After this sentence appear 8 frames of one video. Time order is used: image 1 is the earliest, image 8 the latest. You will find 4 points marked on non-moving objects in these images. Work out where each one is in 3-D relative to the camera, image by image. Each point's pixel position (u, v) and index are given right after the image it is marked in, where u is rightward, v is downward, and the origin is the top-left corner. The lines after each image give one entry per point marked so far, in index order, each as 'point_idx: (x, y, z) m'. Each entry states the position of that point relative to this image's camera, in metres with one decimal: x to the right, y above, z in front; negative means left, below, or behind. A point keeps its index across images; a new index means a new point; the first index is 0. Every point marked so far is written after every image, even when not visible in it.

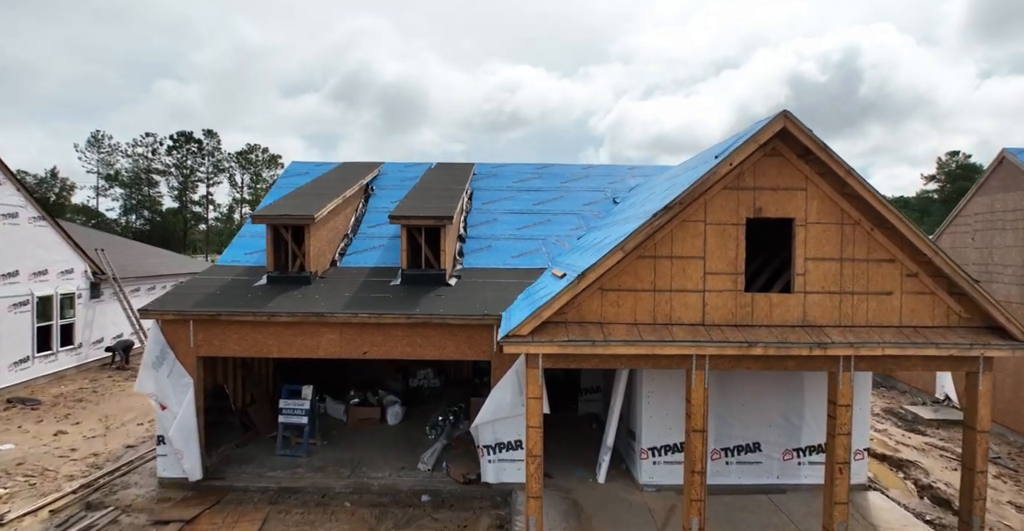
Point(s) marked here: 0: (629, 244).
0: (+0.8, +0.2, +3.9) m
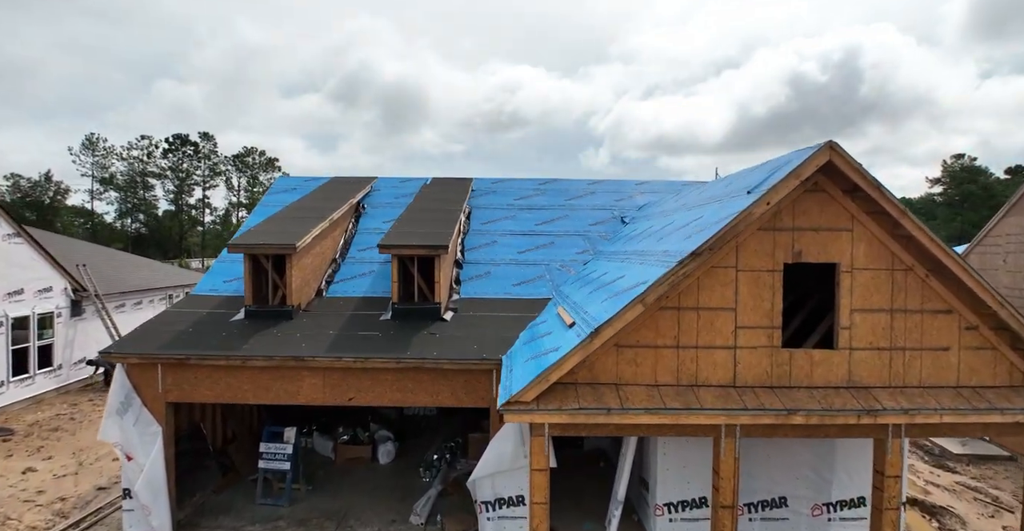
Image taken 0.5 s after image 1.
0: (+0.8, -0.2, +3.3) m
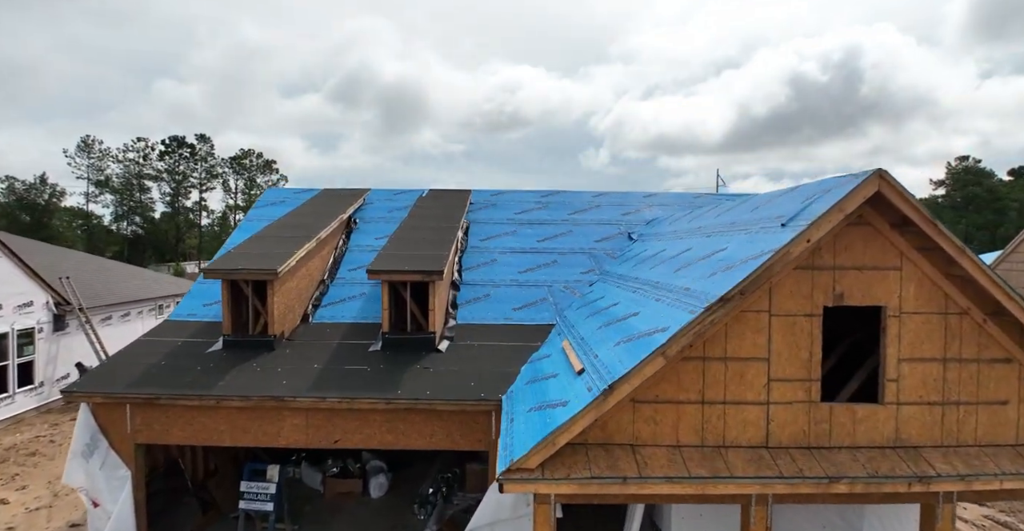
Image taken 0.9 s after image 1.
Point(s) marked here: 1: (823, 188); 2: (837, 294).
0: (+0.9, -0.4, +2.9) m
1: (+1.9, +0.5, +3.3) m
2: (+1.9, -0.2, +3.1) m
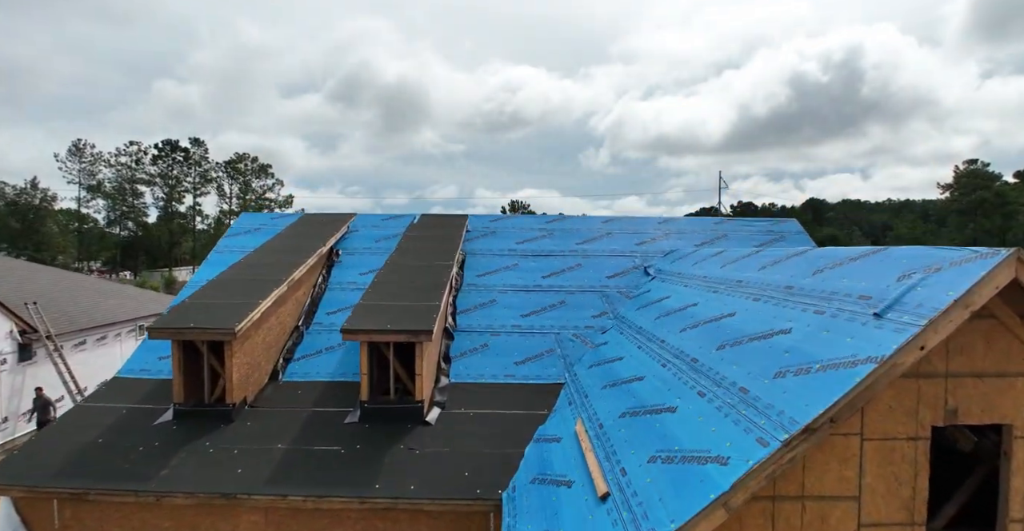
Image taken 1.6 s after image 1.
0: (+0.9, -0.9, +2.1) m
1: (+1.9, 0.0, +2.5) m
2: (+1.9, -0.6, +2.3) m
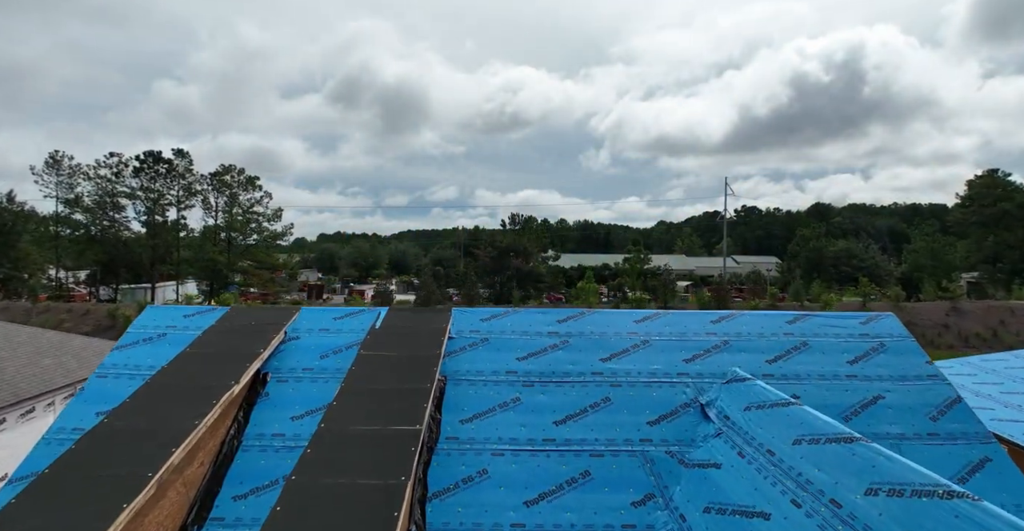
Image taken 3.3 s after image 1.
0: (+0.9, -2.0, +0.2) m
1: (+1.9, -1.1, +0.6) m
2: (+1.9, -1.8, +0.4) m
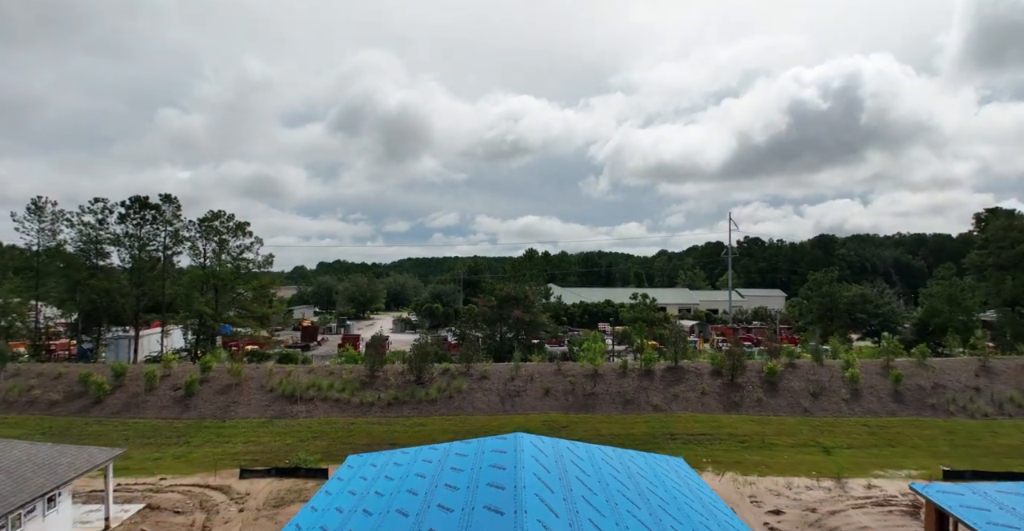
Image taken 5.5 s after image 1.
0: (+0.9, -3.5, -1.5) m
1: (+1.9, -2.7, -1.1) m
2: (+1.9, -3.3, -1.2) m
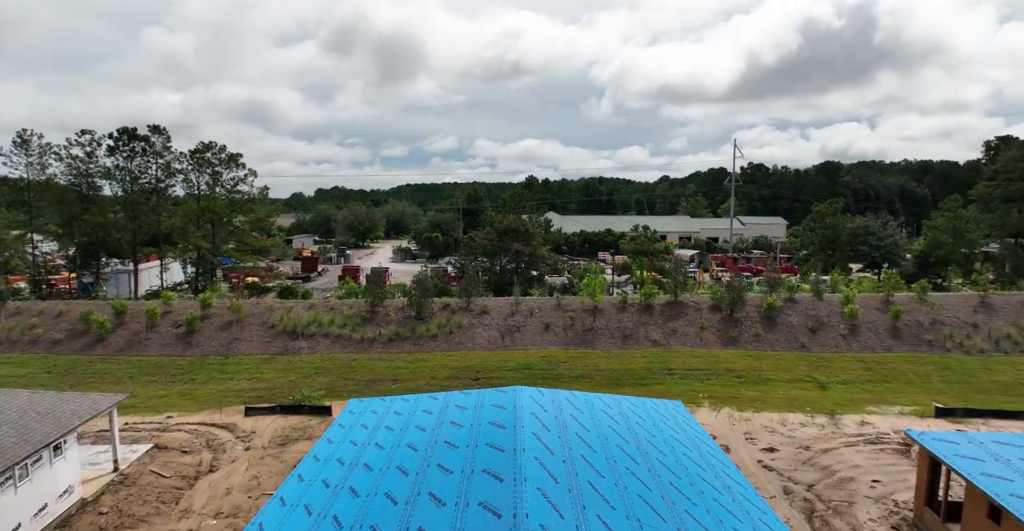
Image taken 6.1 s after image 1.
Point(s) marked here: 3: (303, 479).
0: (+0.9, -4.2, -1.4) m
1: (+1.9, -3.3, -1.1) m
2: (+1.9, -3.9, -1.2) m
3: (-3.6, -3.7, +9.5) m
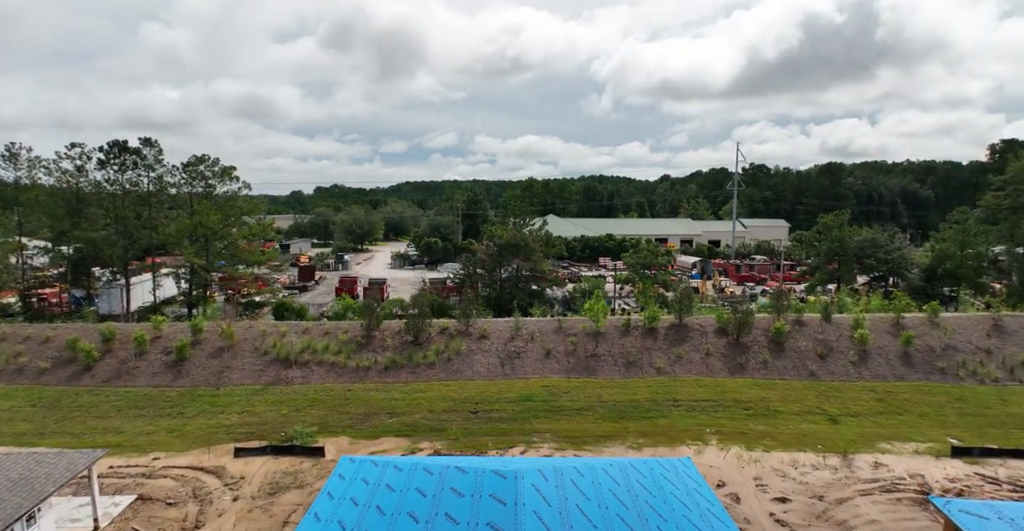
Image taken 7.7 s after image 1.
0: (+0.9, -5.5, -2.1) m
1: (+1.9, -4.5, -1.8) m
2: (+1.9, -5.2, -1.9) m
3: (-3.6, -4.9, +8.8) m
